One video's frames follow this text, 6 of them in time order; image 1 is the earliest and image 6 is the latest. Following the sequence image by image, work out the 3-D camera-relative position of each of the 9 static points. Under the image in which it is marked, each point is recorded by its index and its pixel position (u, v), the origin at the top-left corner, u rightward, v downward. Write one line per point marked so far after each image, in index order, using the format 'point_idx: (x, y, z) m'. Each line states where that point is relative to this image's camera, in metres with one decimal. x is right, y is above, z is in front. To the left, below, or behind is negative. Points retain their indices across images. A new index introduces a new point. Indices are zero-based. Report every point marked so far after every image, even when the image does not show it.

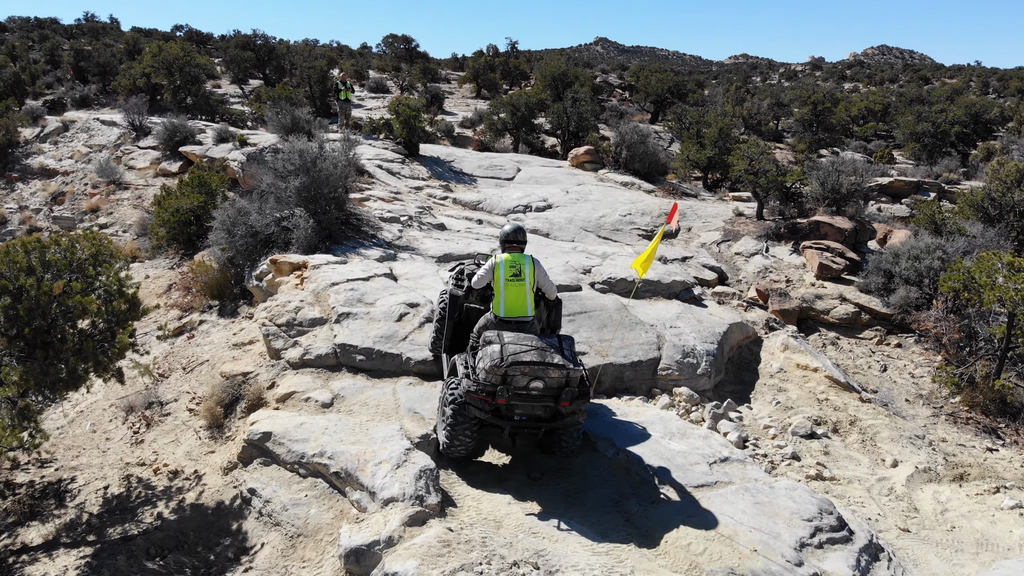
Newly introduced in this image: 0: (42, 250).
0: (-2.7, +0.2, +4.4) m
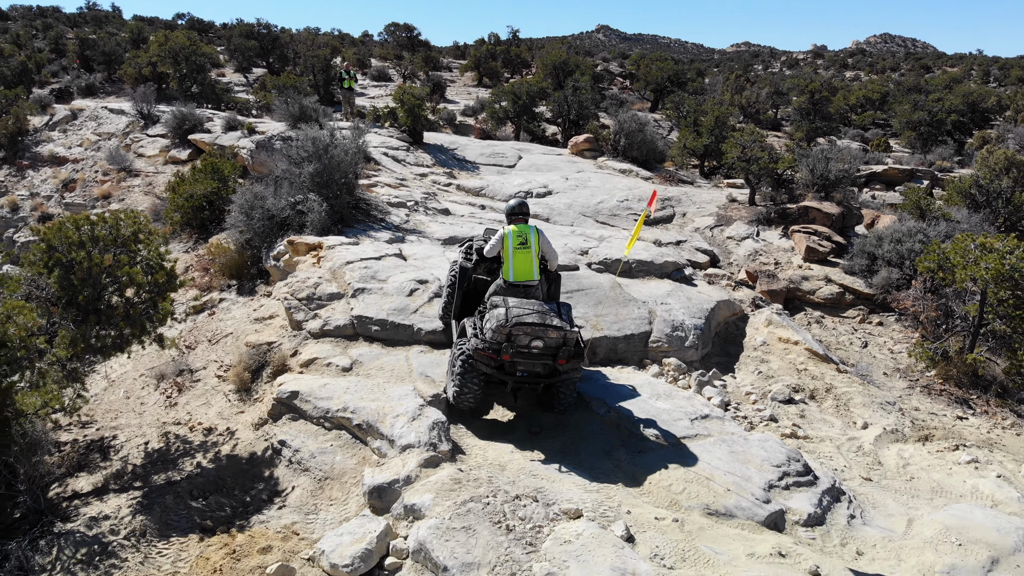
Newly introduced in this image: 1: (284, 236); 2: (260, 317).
0: (-2.7, +0.4, +4.9) m
1: (-2.5, +0.6, +8.2) m
2: (-2.2, -0.3, +6.8) m
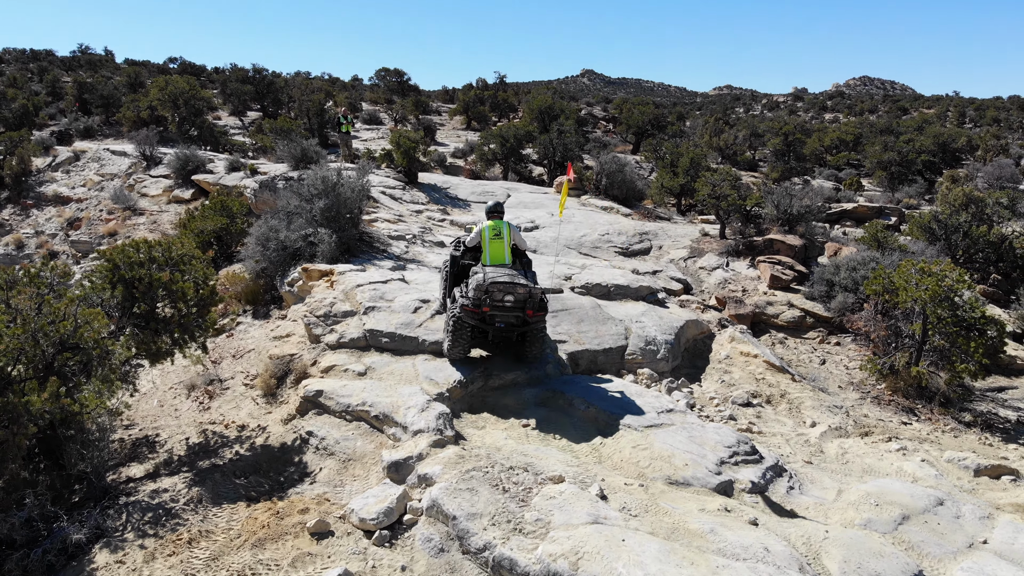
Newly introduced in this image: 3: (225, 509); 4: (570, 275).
0: (-2.7, +0.3, +5.7) m
1: (-2.6, +0.3, +9.1) m
2: (-2.3, -0.5, +7.6) m
3: (-1.7, -1.3, +4.6) m
4: (+0.7, +0.2, +9.2) m
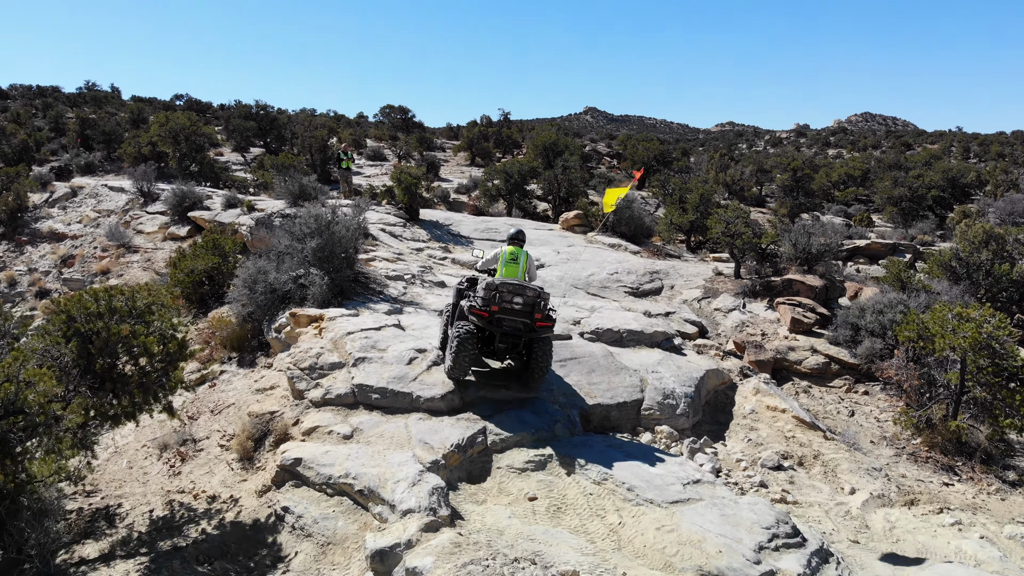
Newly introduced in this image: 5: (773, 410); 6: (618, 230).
0: (-2.7, -0.1, +5.1) m
1: (-2.5, -0.2, +8.5) m
2: (-2.3, -0.9, +6.9) m
3: (-1.7, -1.6, +3.9) m
4: (+0.7, -0.4, +8.6) m
5: (+2.5, -1.2, +7.2) m
6: (+2.3, +1.2, +16.3) m
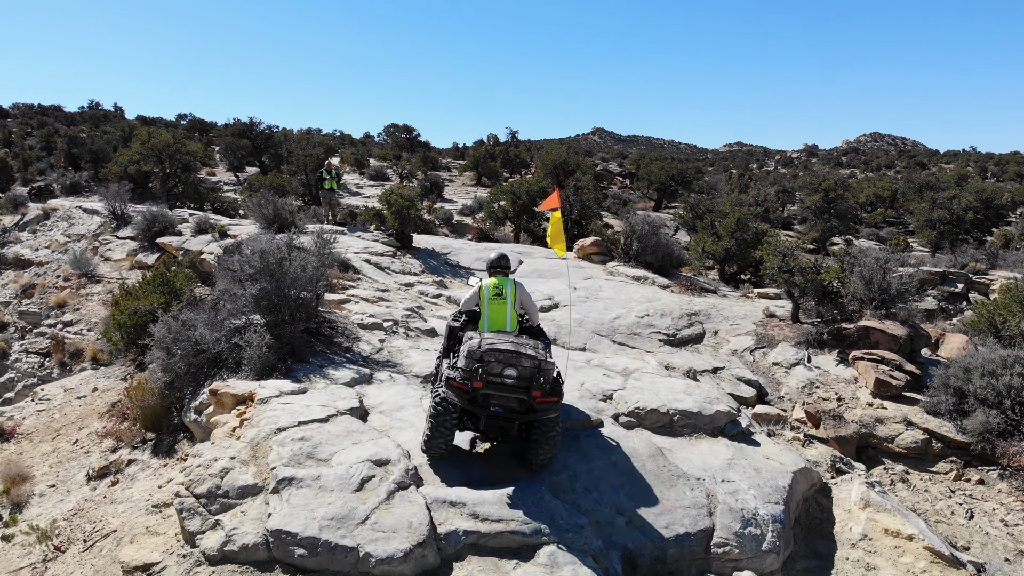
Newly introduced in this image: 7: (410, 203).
0: (-2.7, -0.5, +3.0) m
1: (-2.5, -0.7, +6.4) m
2: (-2.2, -1.4, +4.8) m
3: (-1.7, -2.0, +1.8) m
4: (+0.8, -0.9, +6.4) m
5: (+2.5, -1.6, +5.1) m
6: (+2.4, +0.5, +14.2) m
7: (-1.8, +1.5, +13.6) m
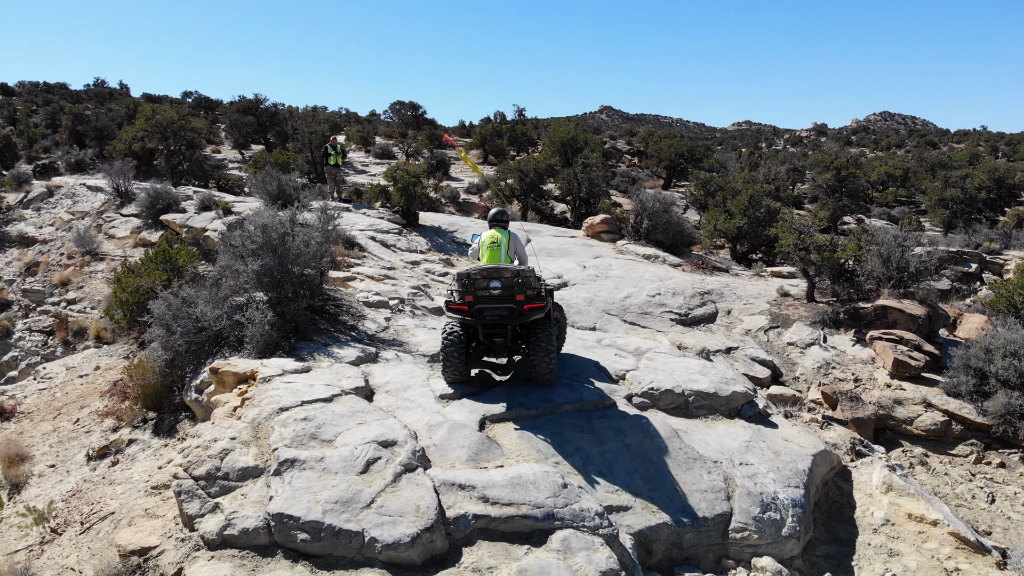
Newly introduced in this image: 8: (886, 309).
0: (-2.6, -0.4, +2.8) m
1: (-2.4, -0.5, +6.2) m
2: (-2.2, -1.2, +4.7) m
3: (-1.6, -1.9, +1.6) m
4: (+0.9, -0.7, +6.2) m
5: (+2.6, -1.5, +4.9) m
6: (+2.5, +0.9, +14.0) m
7: (-1.7, +1.9, +13.3) m
8: (+4.2, -0.2, +8.6) m
